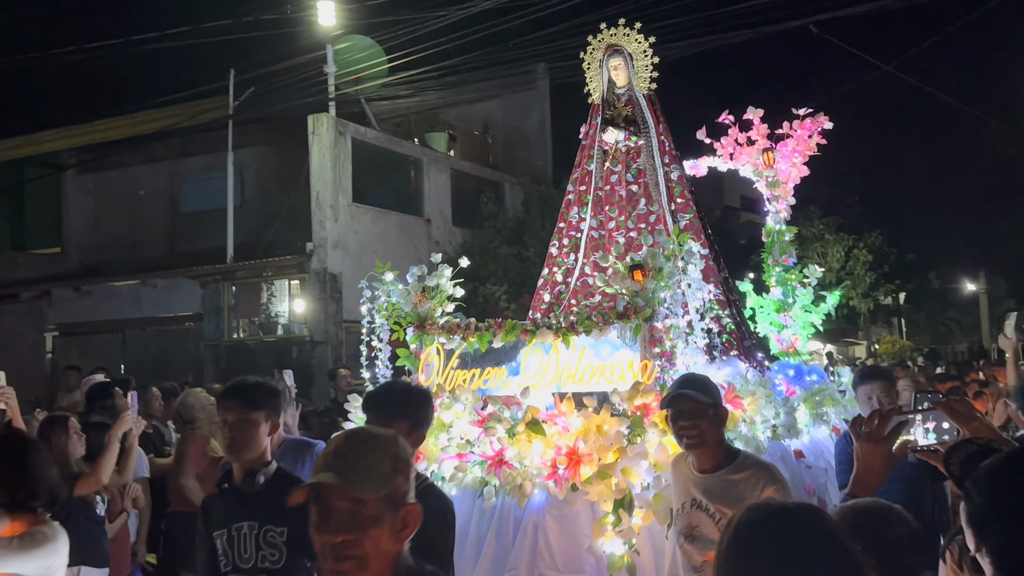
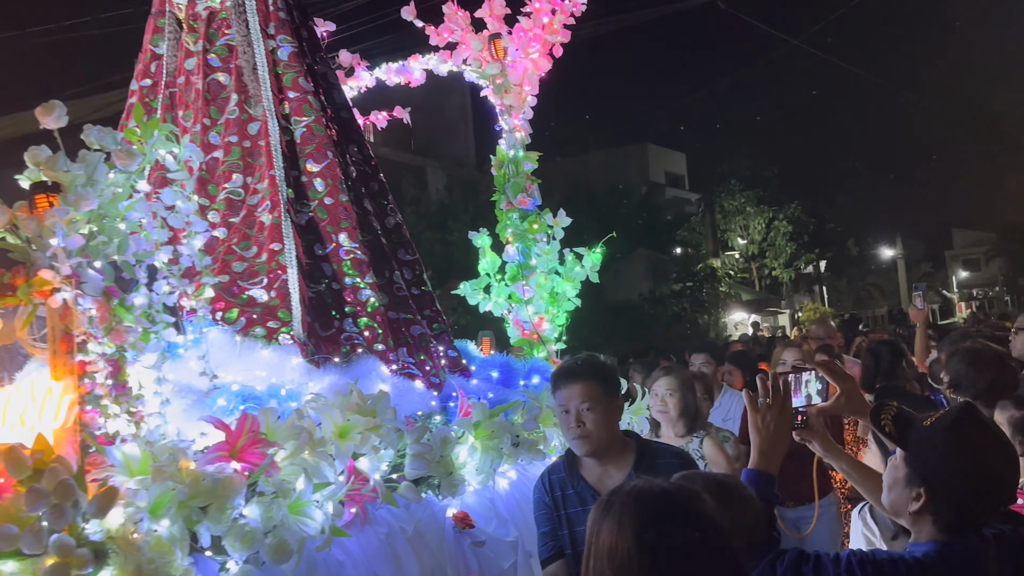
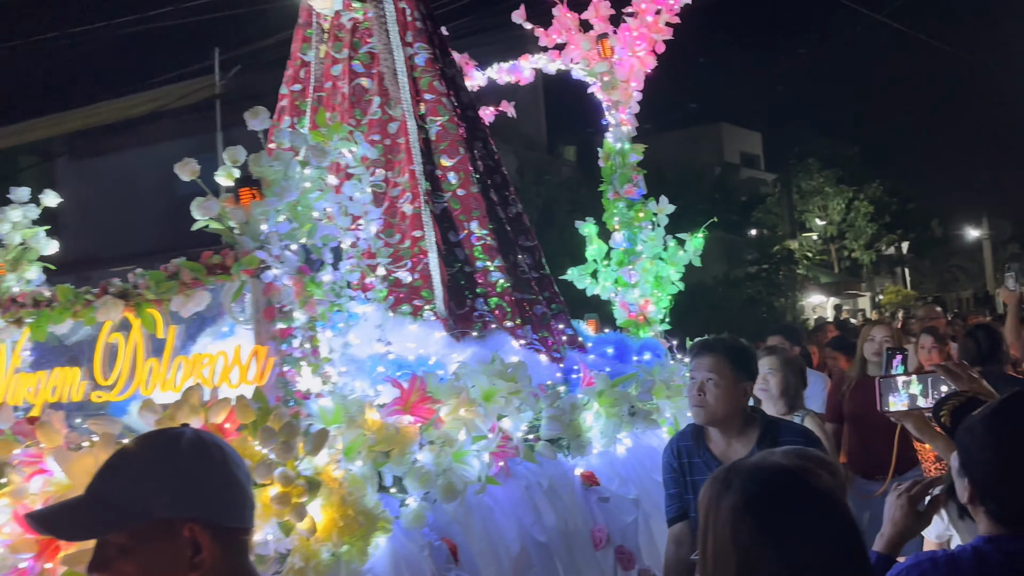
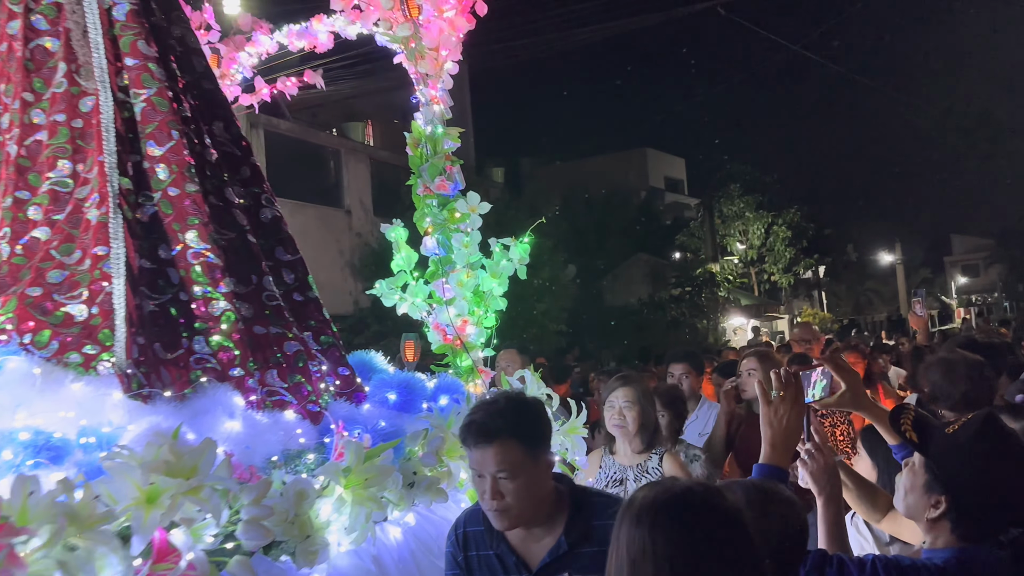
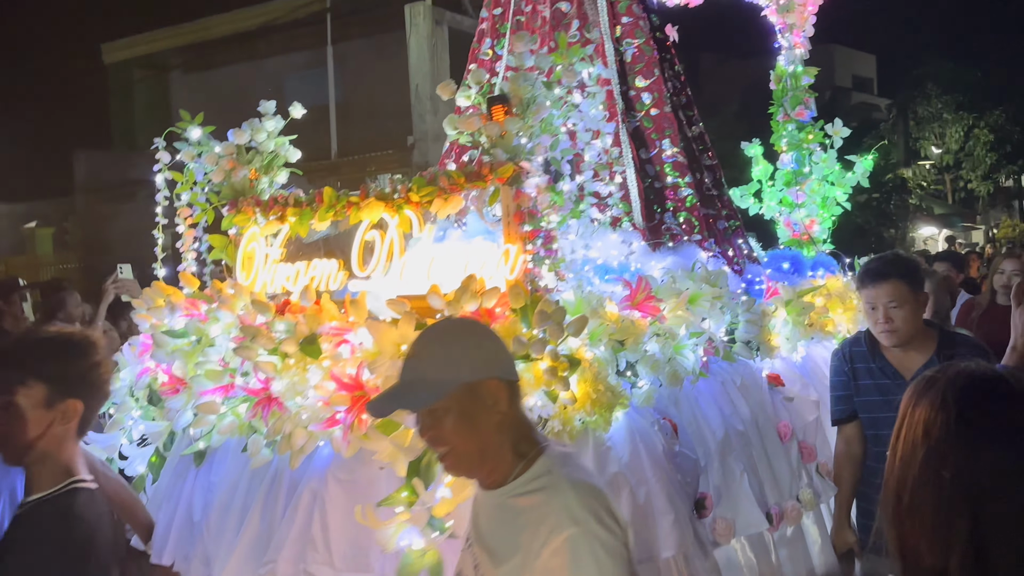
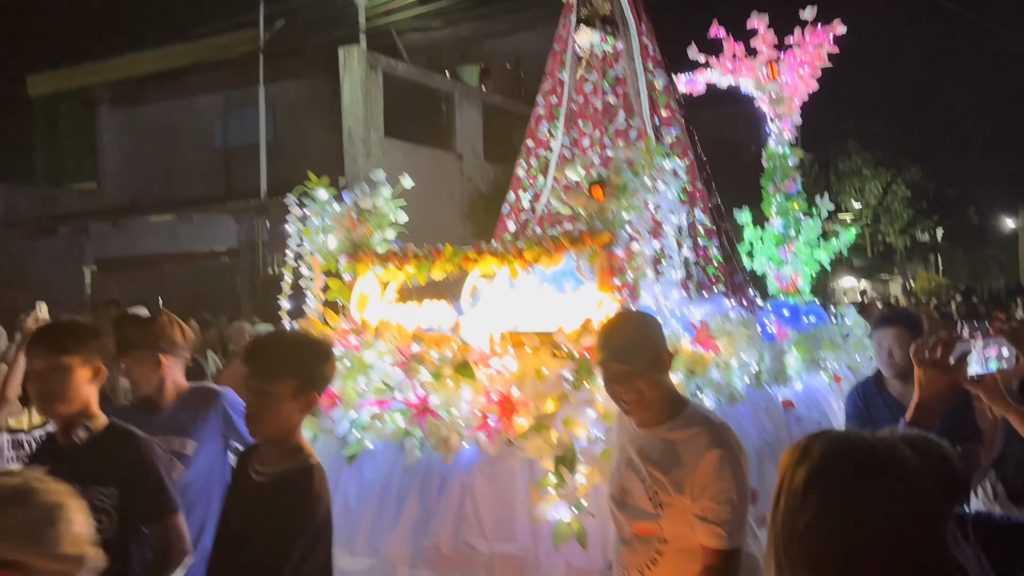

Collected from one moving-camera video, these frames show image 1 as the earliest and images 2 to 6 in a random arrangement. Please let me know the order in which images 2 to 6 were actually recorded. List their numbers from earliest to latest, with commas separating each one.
6, 5, 3, 2, 4
